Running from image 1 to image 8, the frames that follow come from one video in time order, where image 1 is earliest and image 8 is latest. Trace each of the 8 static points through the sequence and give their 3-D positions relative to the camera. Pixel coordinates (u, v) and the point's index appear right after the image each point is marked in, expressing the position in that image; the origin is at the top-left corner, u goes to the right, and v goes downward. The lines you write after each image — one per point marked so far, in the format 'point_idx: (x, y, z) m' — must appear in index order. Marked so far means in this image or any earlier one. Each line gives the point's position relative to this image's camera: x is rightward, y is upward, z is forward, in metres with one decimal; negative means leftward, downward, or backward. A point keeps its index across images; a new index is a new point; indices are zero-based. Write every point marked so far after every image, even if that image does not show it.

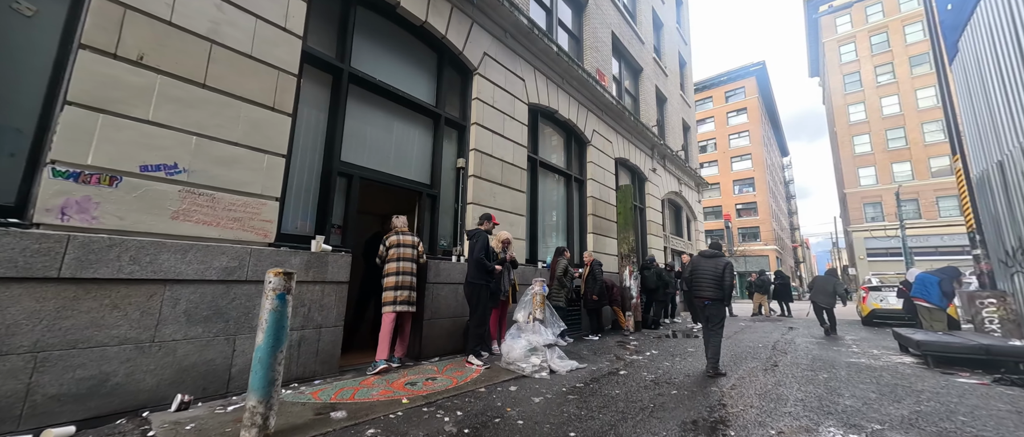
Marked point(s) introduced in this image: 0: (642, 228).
0: (+4.4, -0.3, +12.1) m
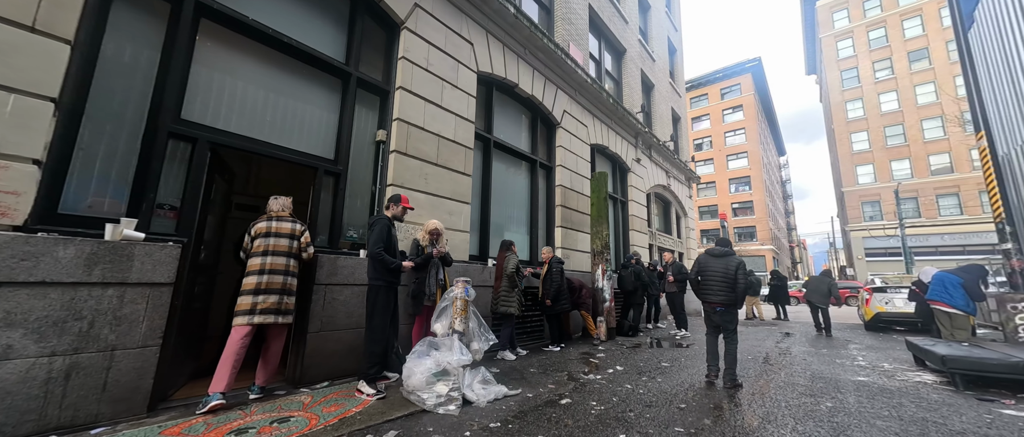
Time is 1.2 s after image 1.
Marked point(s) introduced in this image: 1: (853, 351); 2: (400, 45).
0: (+3.4, -0.1, +11.0) m
1: (+6.6, -2.6, +6.8) m
2: (-1.6, +2.4, +4.8) m
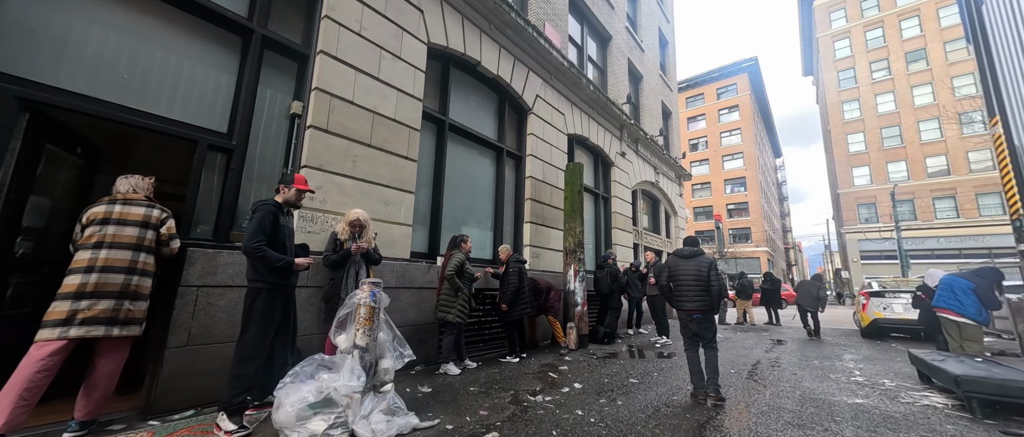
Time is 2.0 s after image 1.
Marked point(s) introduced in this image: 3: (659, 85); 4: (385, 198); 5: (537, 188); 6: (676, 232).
0: (+2.7, -0.1, +10.3) m
1: (+5.9, -2.5, +6.1) m
2: (-2.2, +2.5, +4.1) m
3: (+6.3, +5.6, +15.0) m
4: (-1.6, +0.3, +4.4) m
5: (+0.5, +0.6, +7.2) m
6: (+7.2, -0.6, +15.3) m
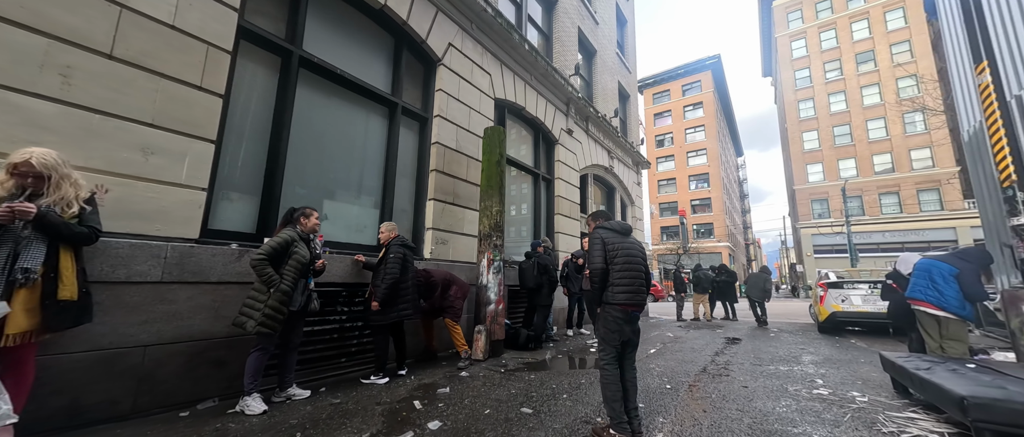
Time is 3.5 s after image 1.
0: (+0.9, +0.3, +9.0) m
1: (+4.3, -2.2, +5.1) m
2: (-3.6, +2.9, +2.5) m
3: (+4.1, +6.1, +13.9) m
4: (-3.0, +0.6, +2.9) m
5: (-1.1, +1.0, +5.8) m
6: (+4.9, -0.2, +14.4) m
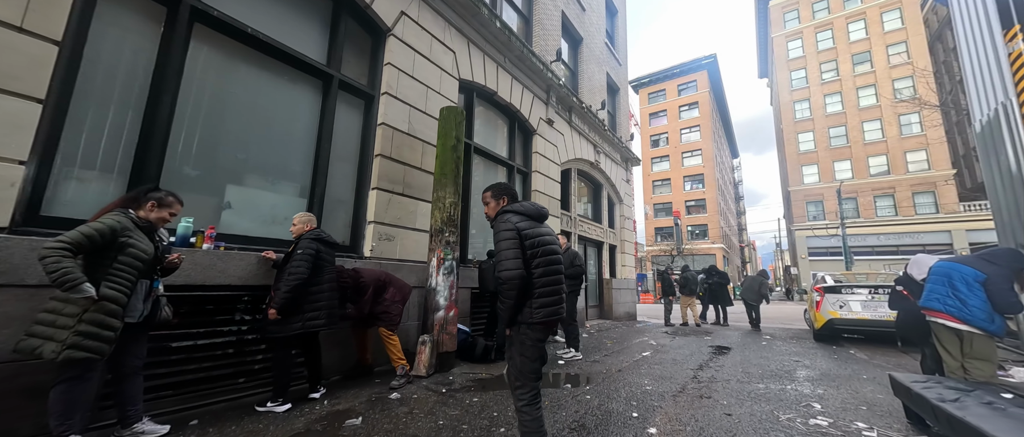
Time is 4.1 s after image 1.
0: (+0.2, +0.4, +8.3) m
1: (+3.7, -2.1, +4.5) m
2: (-4.1, +3.0, +1.7) m
3: (+3.5, +6.1, +13.2) m
4: (-3.6, +0.7, +2.1) m
5: (-1.7, +1.1, +5.1) m
6: (+4.2, -0.1, +13.7) m
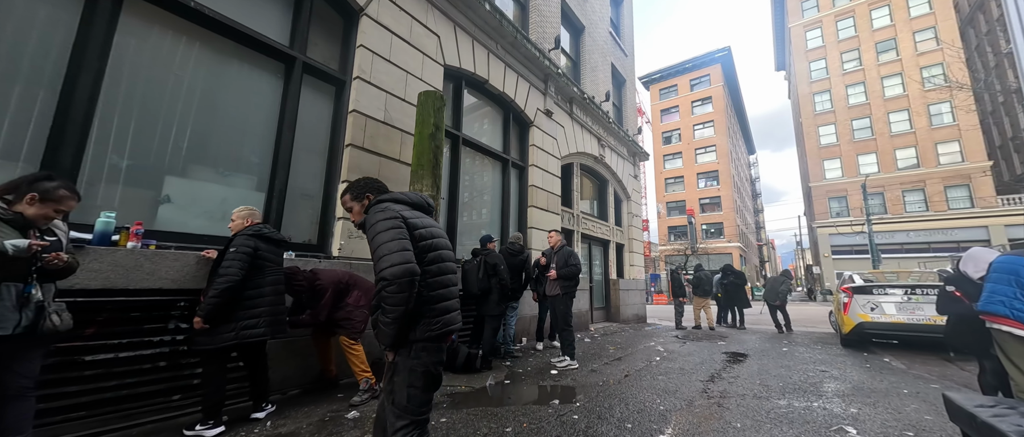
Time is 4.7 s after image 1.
0: (+0.1, +0.5, +7.8) m
1: (+3.5, -2.0, +3.8) m
2: (-4.5, +3.1, +1.4) m
3: (+3.5, +6.2, +12.6) m
4: (-3.9, +0.8, +1.7) m
5: (-1.9, +1.2, +4.6) m
6: (+4.3, 0.0, +13.1) m
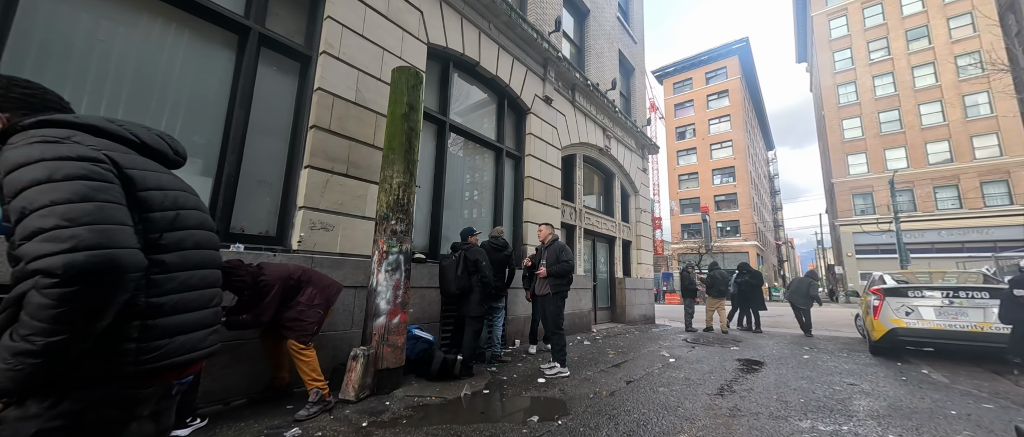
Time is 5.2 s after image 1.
0: (0.0, +0.6, +7.3) m
1: (+3.3, -1.9, +3.2) m
2: (-4.8, +3.2, +1.0) m
3: (+3.5, +6.4, +11.9) m
4: (-4.2, +0.9, +1.4) m
5: (-2.1, +1.3, +4.2) m
6: (+4.4, +0.1, +12.4) m
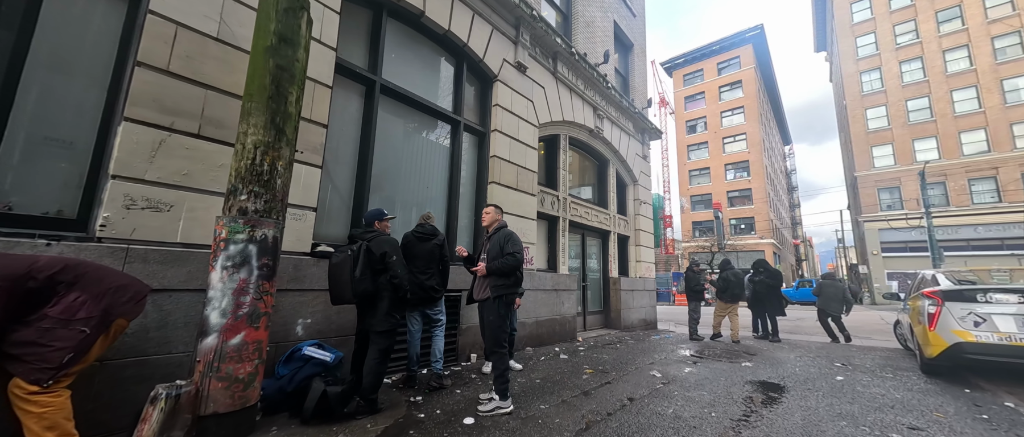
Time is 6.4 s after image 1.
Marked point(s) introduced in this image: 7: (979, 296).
0: (-0.6, +0.8, +6.1) m
1: (+2.5, -1.7, +1.9) m
2: (-5.7, +3.4, -0.1) m
3: (+3.0, +6.6, +10.6) m
4: (-5.1, +1.1, +0.3) m
5: (-2.9, +1.5, +3.0) m
6: (+3.9, +0.4, +11.0) m
7: (+6.3, -1.0, +4.6) m
